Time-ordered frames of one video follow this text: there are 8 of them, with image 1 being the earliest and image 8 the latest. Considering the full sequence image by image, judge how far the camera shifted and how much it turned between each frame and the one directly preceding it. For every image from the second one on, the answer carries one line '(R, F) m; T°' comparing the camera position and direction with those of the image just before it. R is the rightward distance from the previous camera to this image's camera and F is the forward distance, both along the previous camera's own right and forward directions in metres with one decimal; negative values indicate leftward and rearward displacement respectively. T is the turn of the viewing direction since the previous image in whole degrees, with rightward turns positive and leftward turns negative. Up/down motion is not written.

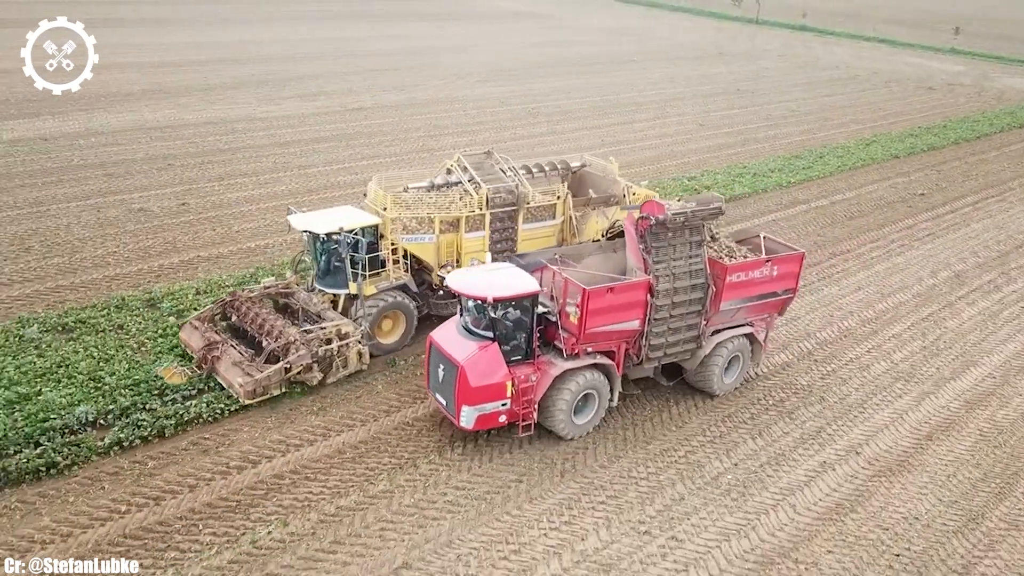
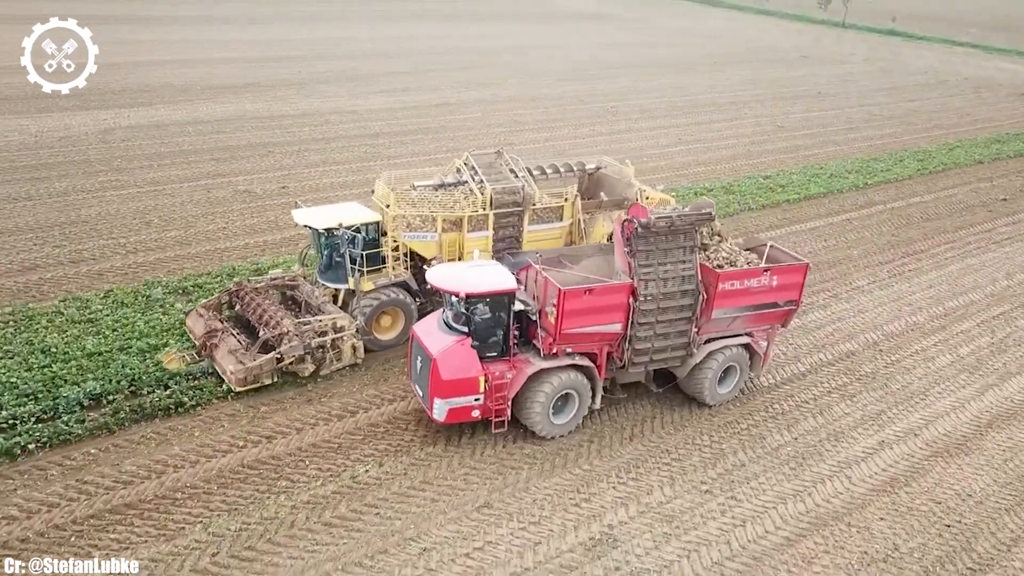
(+1.2, -0.2) m; -7°
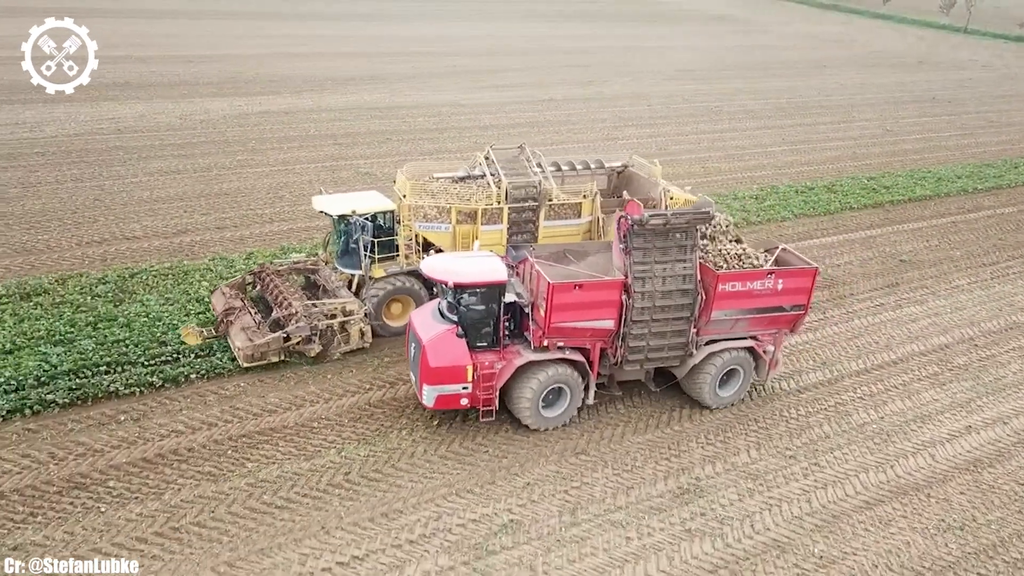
(+1.4, -0.2) m; -8°
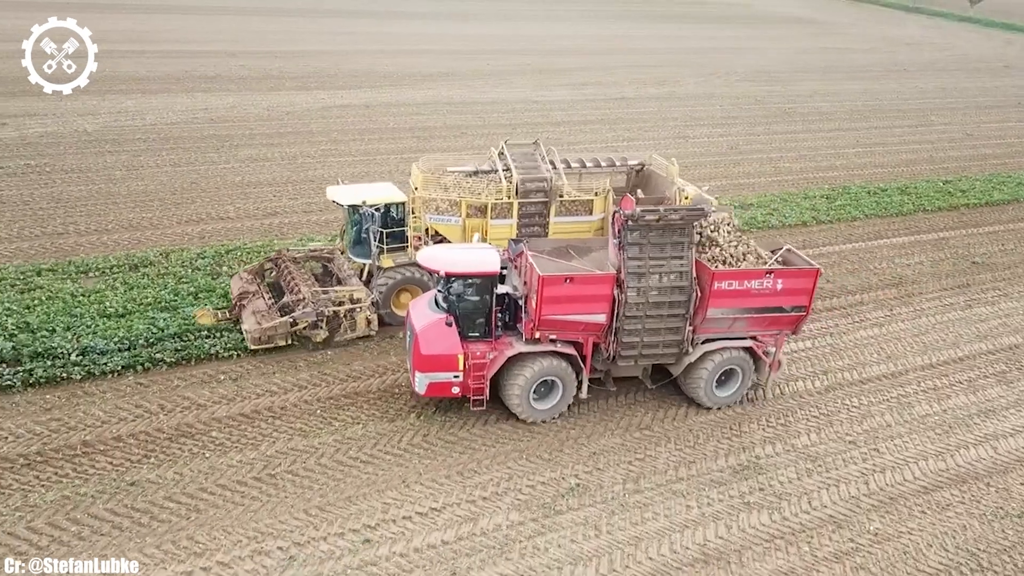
(+1.0, -0.1) m; -6°
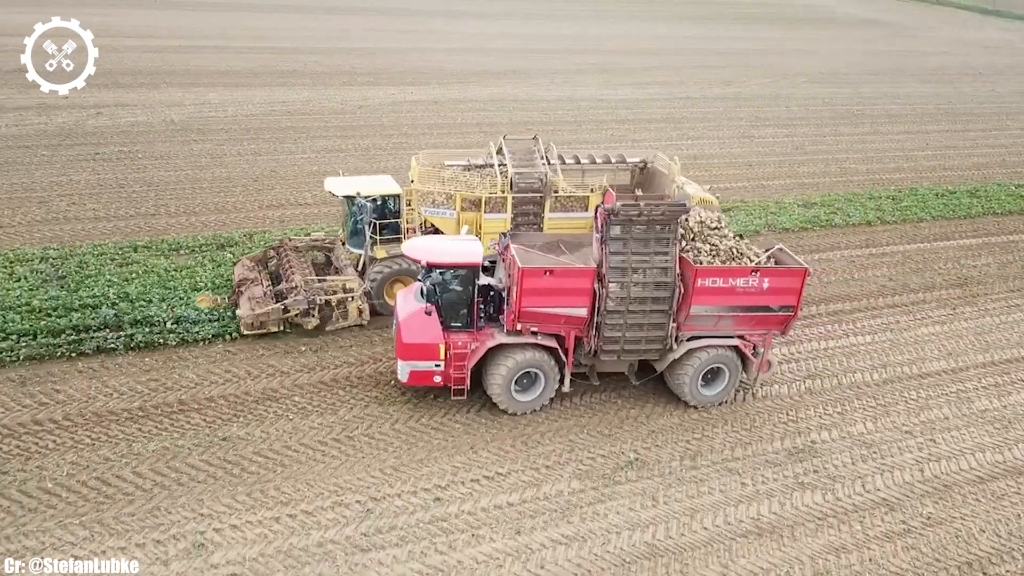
(+0.2, -0.5) m; -4°
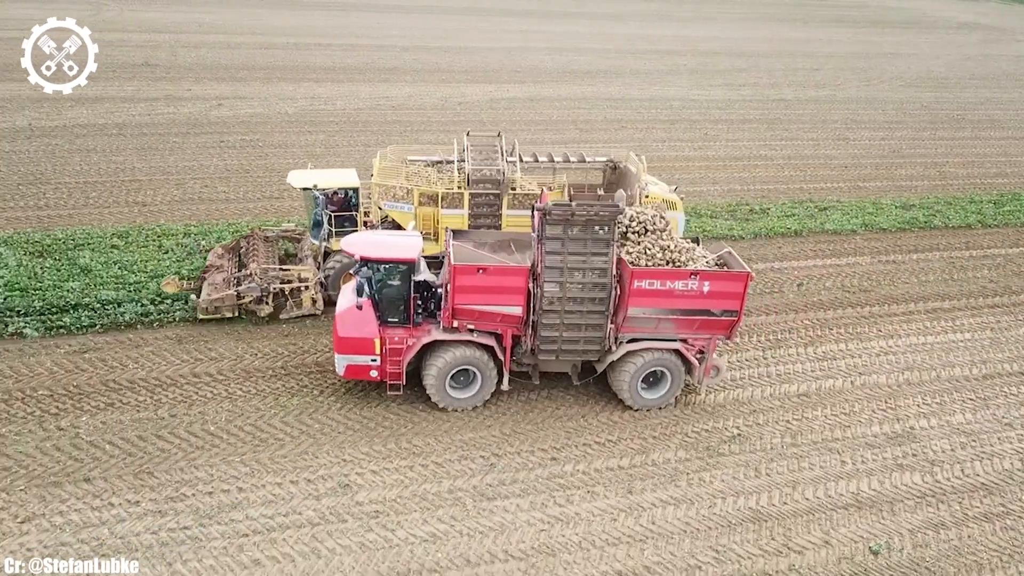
(-0.5, -0.7) m; -5°
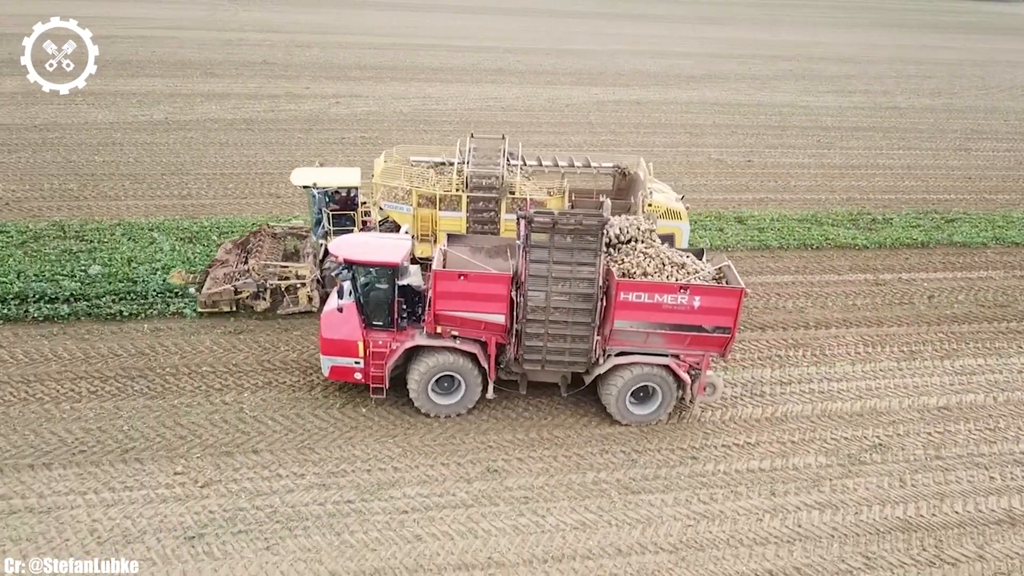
(-0.8, -0.3) m; -5°
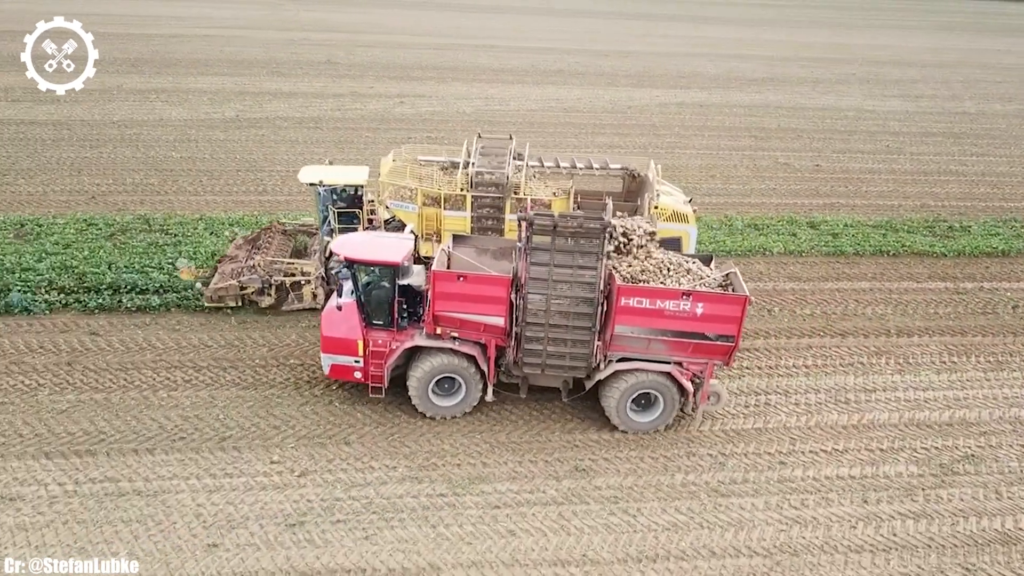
(-0.5, -0.1) m; -3°
